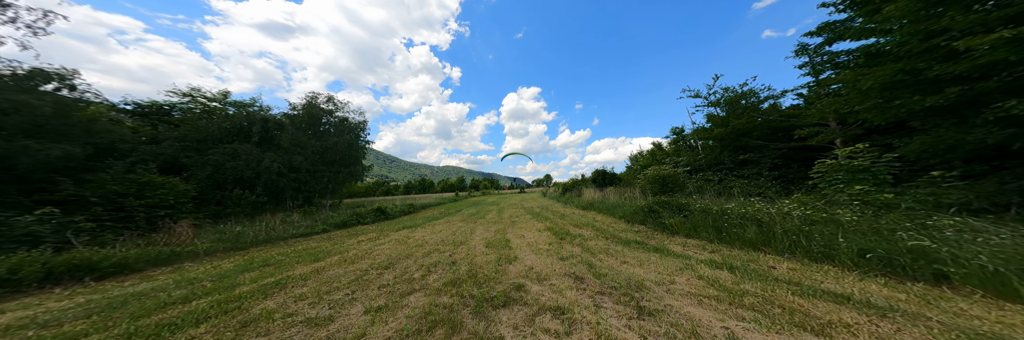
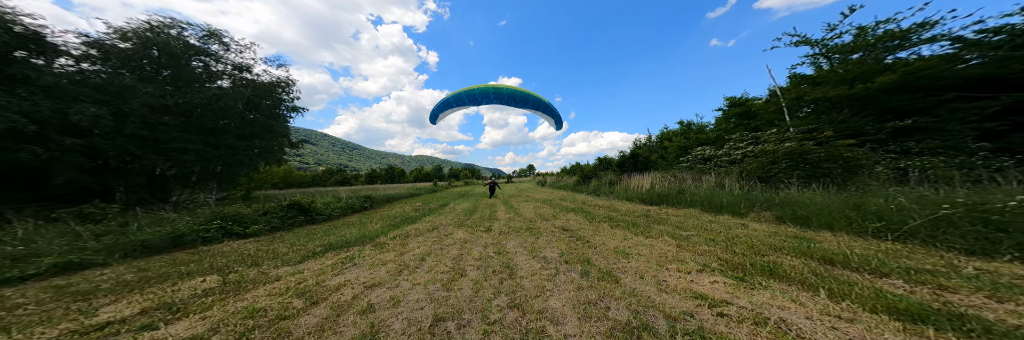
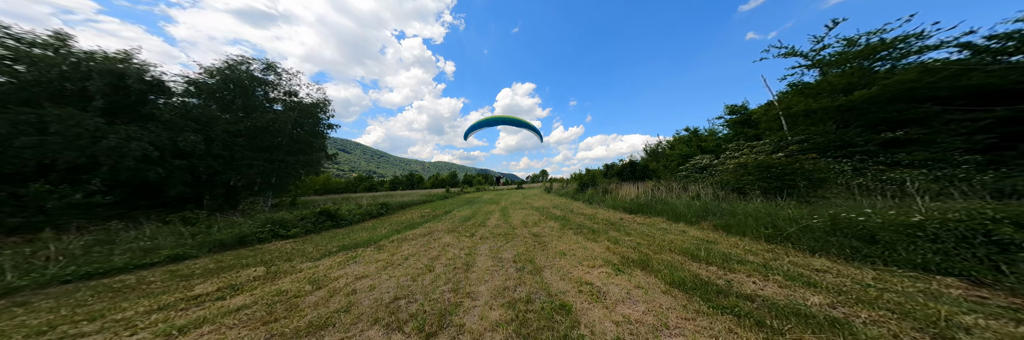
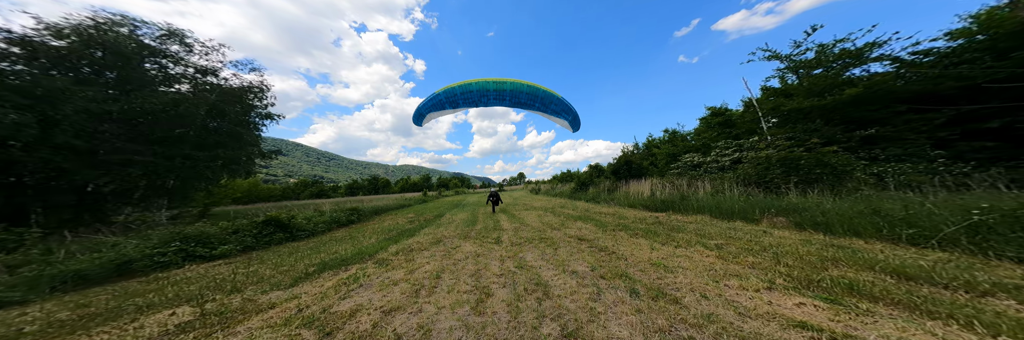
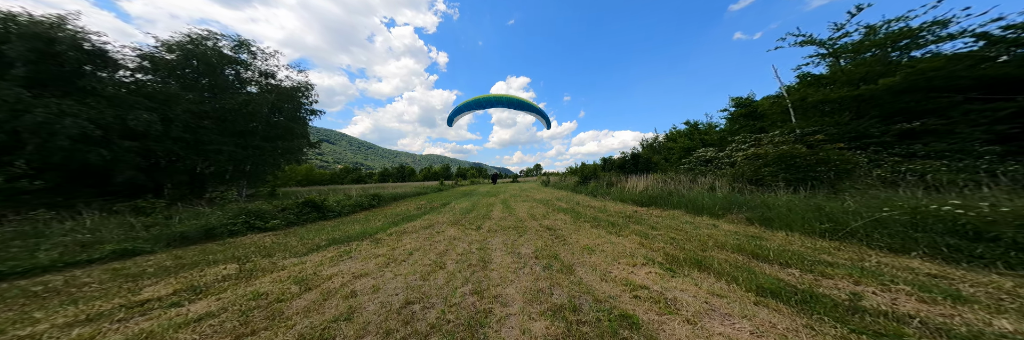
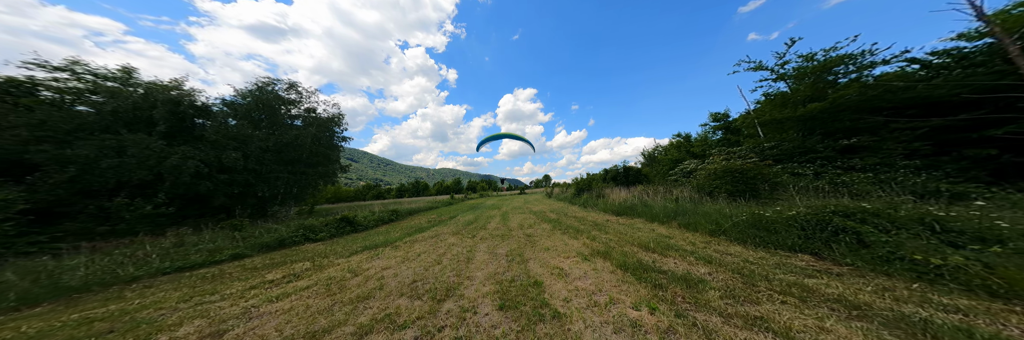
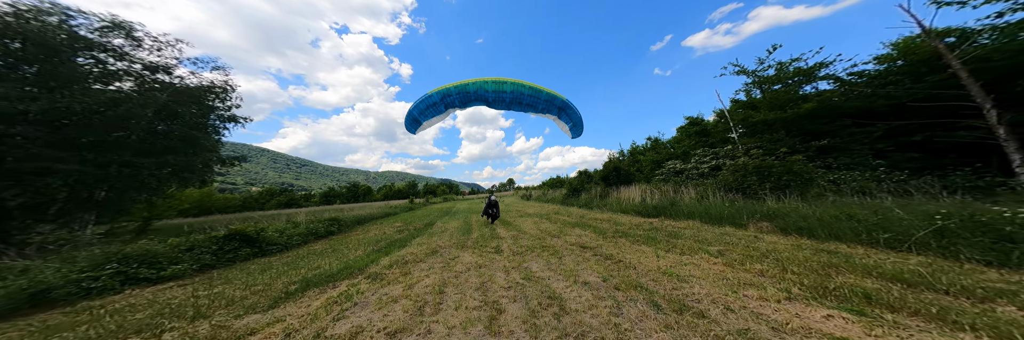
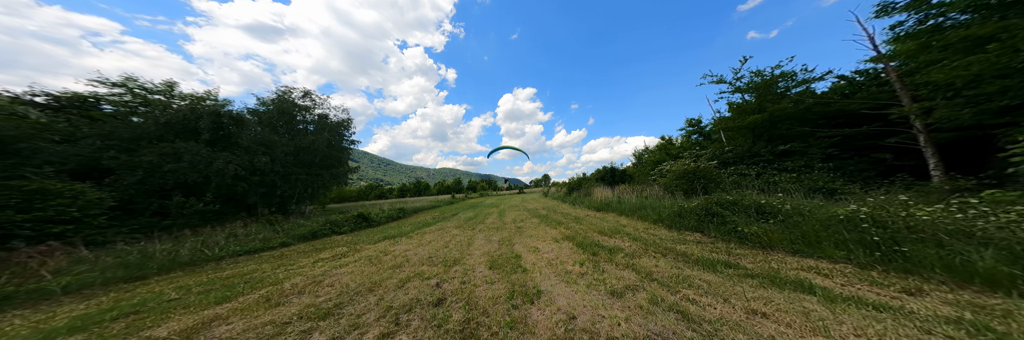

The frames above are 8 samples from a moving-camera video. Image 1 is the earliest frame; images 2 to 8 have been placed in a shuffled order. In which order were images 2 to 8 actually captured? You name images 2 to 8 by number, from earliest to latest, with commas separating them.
8, 6, 3, 5, 2, 4, 7
